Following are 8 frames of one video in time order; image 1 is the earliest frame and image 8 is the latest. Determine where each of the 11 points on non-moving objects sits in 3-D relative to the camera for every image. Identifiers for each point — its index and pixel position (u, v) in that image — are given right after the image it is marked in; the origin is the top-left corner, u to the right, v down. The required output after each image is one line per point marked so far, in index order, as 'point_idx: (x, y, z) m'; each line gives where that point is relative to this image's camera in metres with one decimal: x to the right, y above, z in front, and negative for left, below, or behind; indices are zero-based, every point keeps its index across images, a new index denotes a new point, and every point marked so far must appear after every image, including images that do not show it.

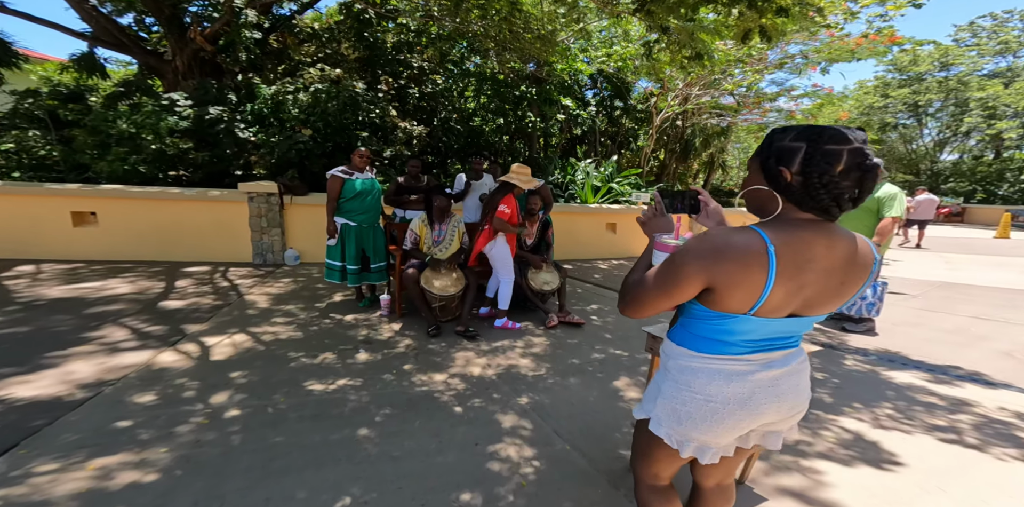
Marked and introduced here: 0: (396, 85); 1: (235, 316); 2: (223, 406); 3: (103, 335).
0: (-2.9, +3.9, +9.2) m
1: (-3.0, -0.7, +4.4) m
2: (-2.0, -1.1, +2.8) m
3: (-3.6, -0.8, +3.7) m
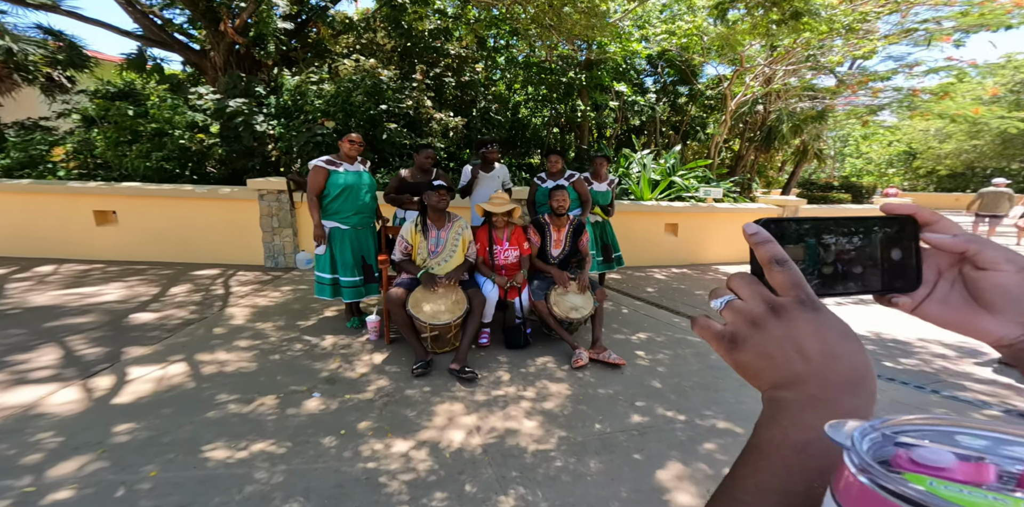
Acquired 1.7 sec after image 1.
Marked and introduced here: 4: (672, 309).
0: (-2.0, +3.8, +8.4) m
1: (-2.9, -0.8, +3.7) m
2: (-2.1, -1.2, +2.0) m
3: (-3.6, -0.8, +3.1) m
4: (+2.0, -0.7, +4.9) m
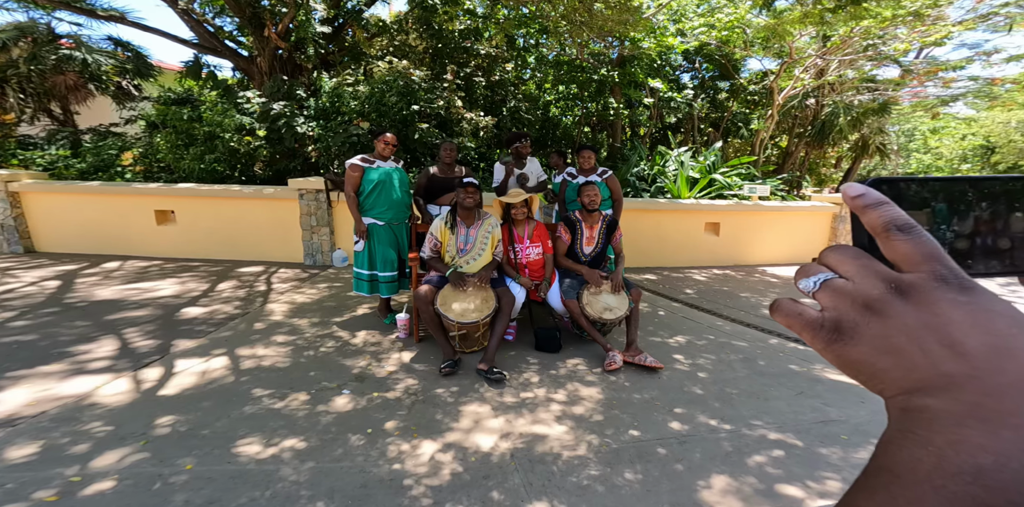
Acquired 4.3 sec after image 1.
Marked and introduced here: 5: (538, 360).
0: (-1.3, +3.8, +8.5) m
1: (-2.6, -0.7, +3.9) m
2: (-2.0, -1.2, +2.0) m
3: (-3.4, -0.8, +3.3) m
4: (+2.4, -0.7, +4.7) m
5: (+0.2, -0.9, +3.6) m
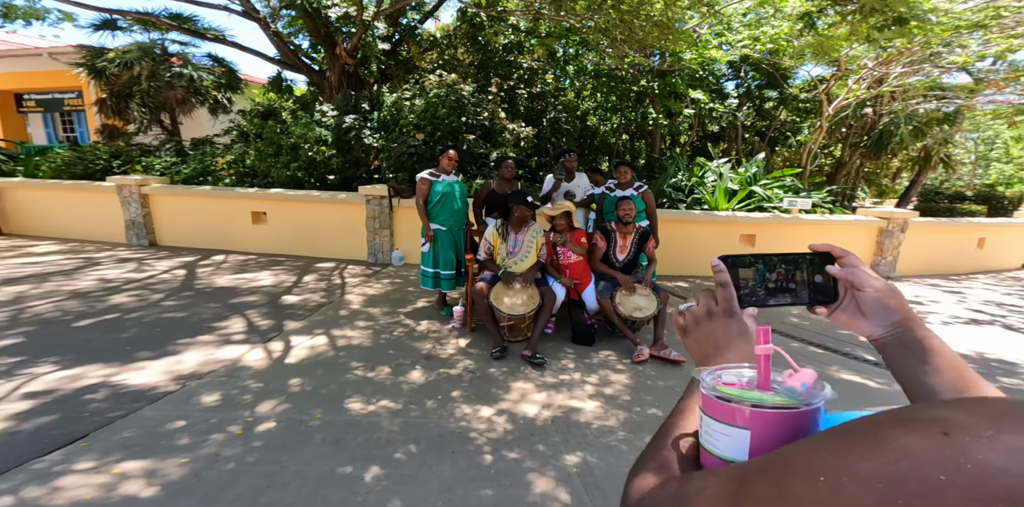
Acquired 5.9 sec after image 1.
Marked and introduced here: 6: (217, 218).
0: (-0.3, +3.8, +9.2) m
1: (-2.2, -0.7, +4.7) m
2: (-1.7, -1.2, +2.8) m
3: (-3.0, -0.7, +4.2) m
4: (+2.9, -0.8, +5.0) m
5: (+0.6, -1.0, +4.1) m
6: (-5.4, +0.6, +7.3) m
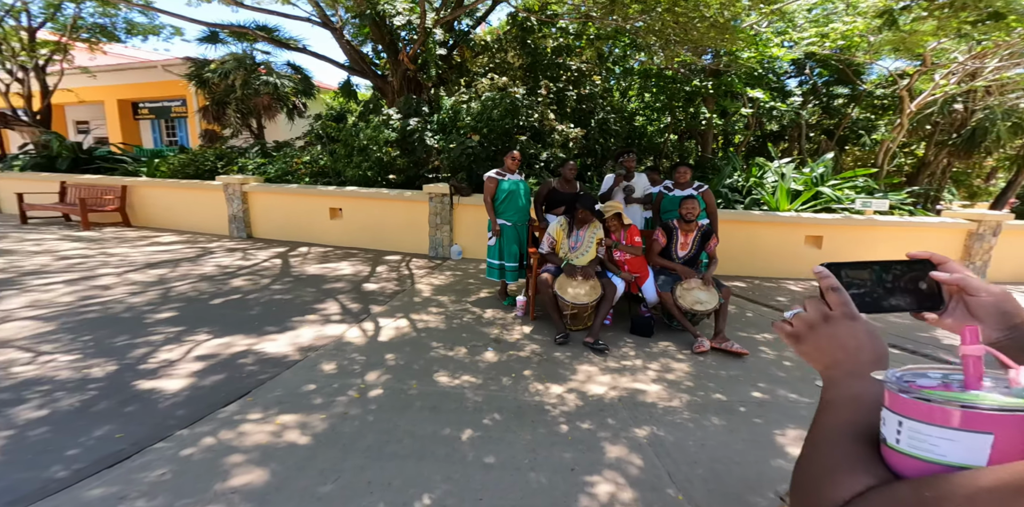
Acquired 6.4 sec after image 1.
0: (+1.0, +3.9, +9.5) m
1: (-1.4, -0.6, +5.2) m
2: (-1.2, -1.1, +3.2) m
3: (-2.3, -0.6, +4.7) m
4: (+3.7, -0.8, +5.0) m
5: (+1.3, -0.9, +4.4) m
6: (-4.3, +0.8, +8.1) m
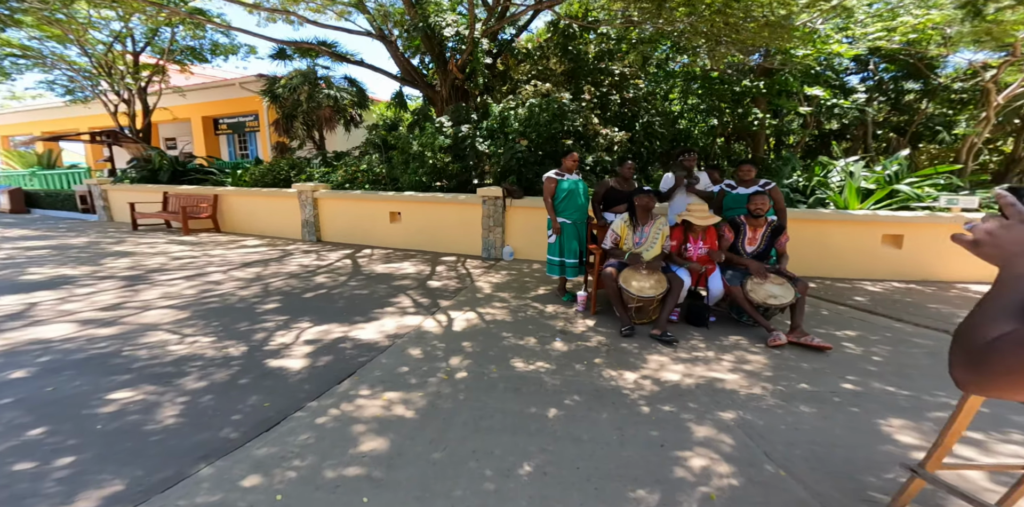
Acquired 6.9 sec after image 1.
0: (+2.1, +3.8, +9.6) m
1: (-0.6, -0.6, +5.4) m
2: (-0.5, -1.0, +3.5) m
3: (-1.5, -0.6, +5.1) m
4: (+4.4, -0.7, +4.9) m
5: (+2.1, -0.9, +4.4) m
6: (-3.3, +0.8, +8.6) m
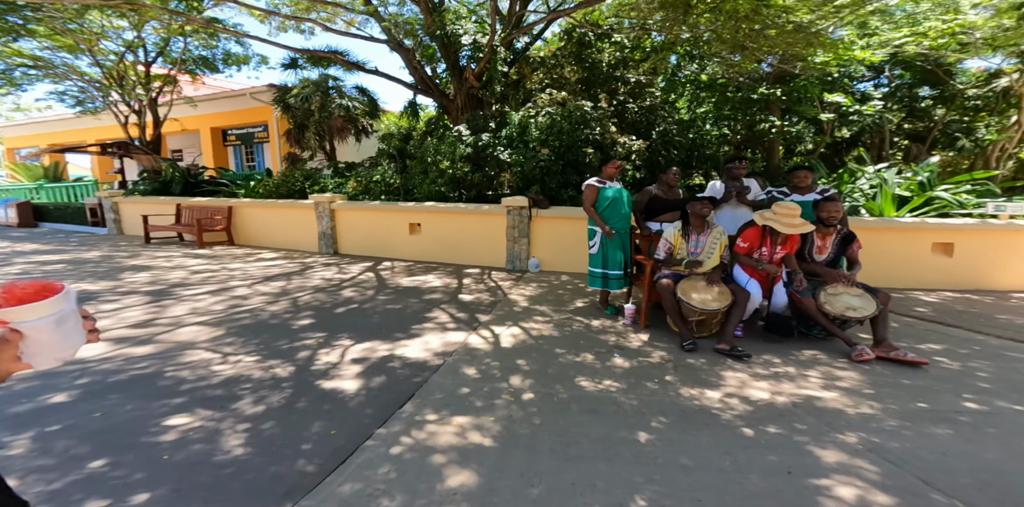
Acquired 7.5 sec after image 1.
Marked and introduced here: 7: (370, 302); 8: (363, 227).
0: (+2.6, +3.5, +9.5) m
1: (-0.1, -0.7, +5.2) m
2: (+0.1, -1.1, +3.2) m
3: (-1.0, -0.7, +4.8) m
4: (+5.0, -0.8, +4.6) m
5: (+2.6, -1.0, +4.1) m
6: (-2.8, +0.5, +8.4) m
7: (-1.8, -0.6, +5.2) m
8: (-3.1, +0.5, +8.5) m
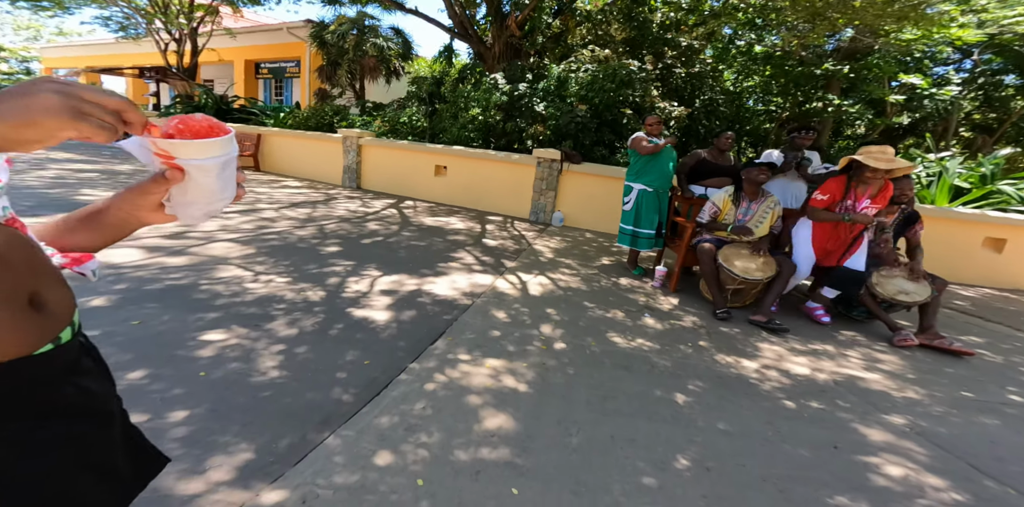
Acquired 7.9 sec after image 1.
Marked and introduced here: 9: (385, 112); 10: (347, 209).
0: (+3.5, +4.3, +8.9) m
1: (+0.3, -0.1, +5.1) m
2: (+0.3, -0.7, +3.2) m
3: (-0.6, 0.0, +4.7) m
4: (+5.3, -0.8, +4.5) m
5: (+2.9, -0.7, +4.1) m
6: (-2.2, +1.7, +8.2) m
7: (-1.5, +0.2, +5.1) m
8: (-2.6, +1.8, +8.3) m
9: (-3.2, +3.6, +10.0) m
10: (-2.5, +0.6, +6.0) m
